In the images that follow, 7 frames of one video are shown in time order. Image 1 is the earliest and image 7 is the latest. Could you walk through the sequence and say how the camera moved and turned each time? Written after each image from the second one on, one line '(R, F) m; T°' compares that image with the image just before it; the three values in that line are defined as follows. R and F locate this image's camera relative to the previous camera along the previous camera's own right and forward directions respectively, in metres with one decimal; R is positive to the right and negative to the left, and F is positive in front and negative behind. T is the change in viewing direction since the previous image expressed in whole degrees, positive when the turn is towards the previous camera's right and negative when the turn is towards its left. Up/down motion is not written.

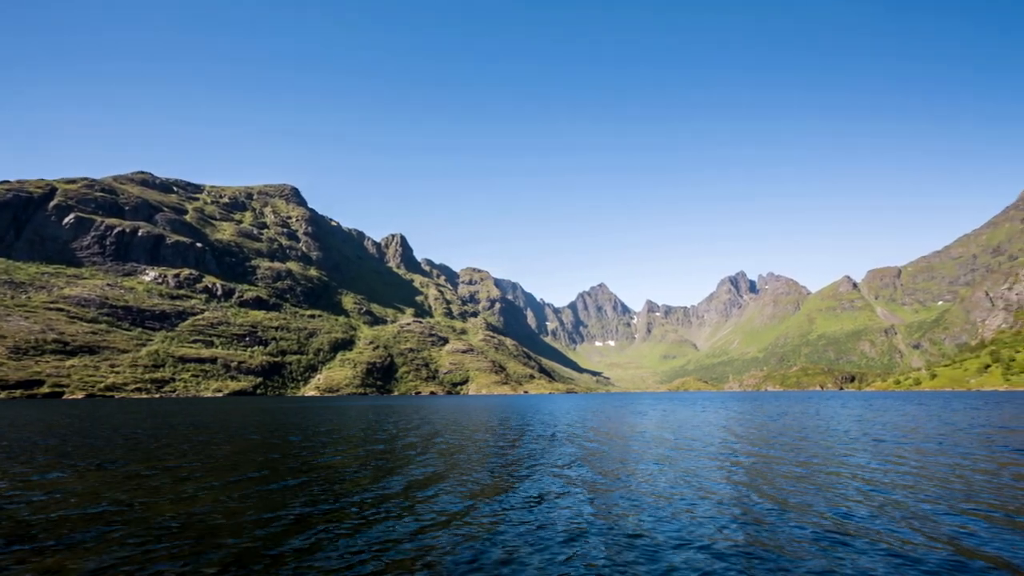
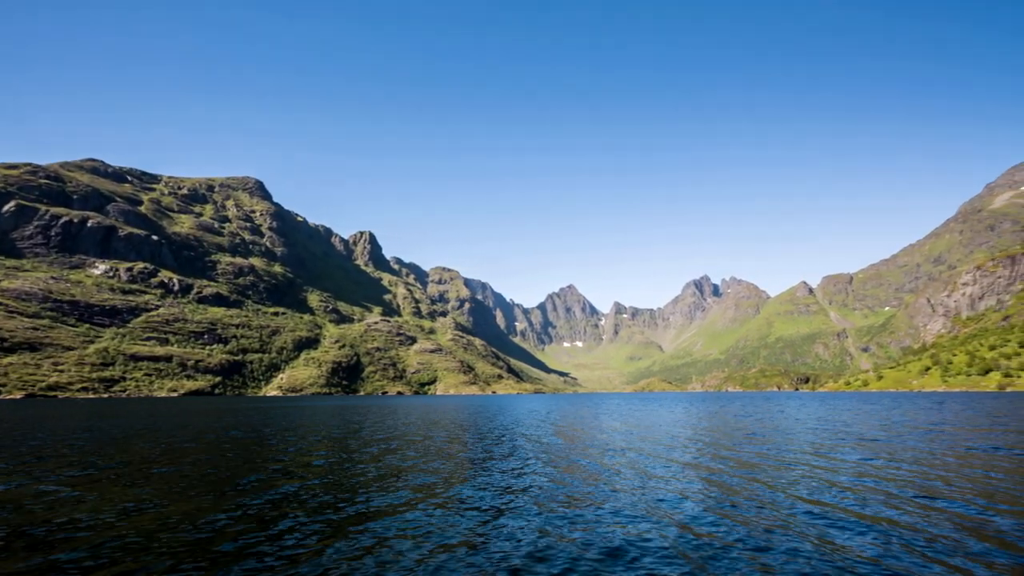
(-0.3, -2.4) m; +3°
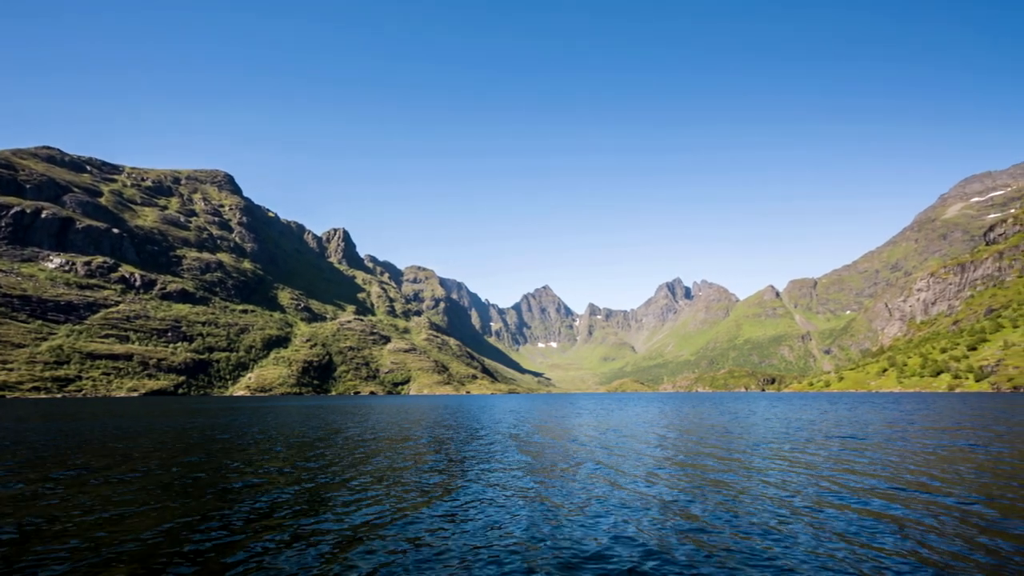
(-0.9, -2.7) m; +3°
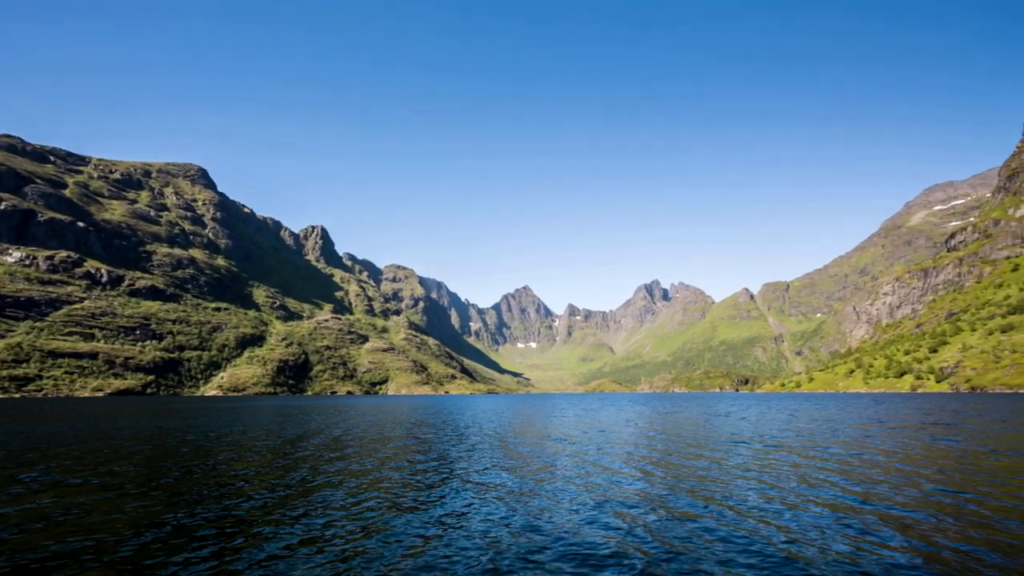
(-0.8, -2.1) m; +2°
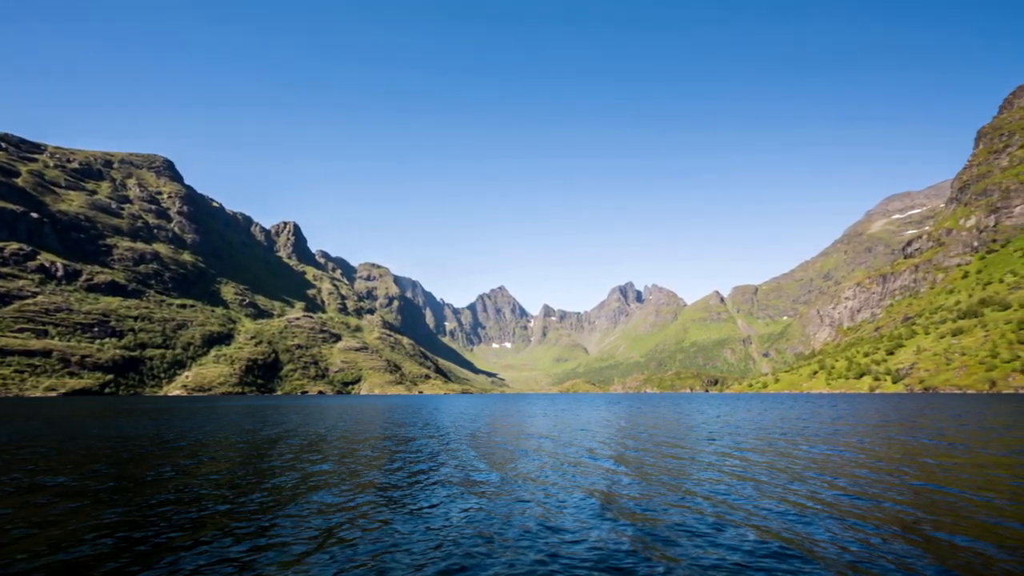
(-1.1, -2.6) m; +3°
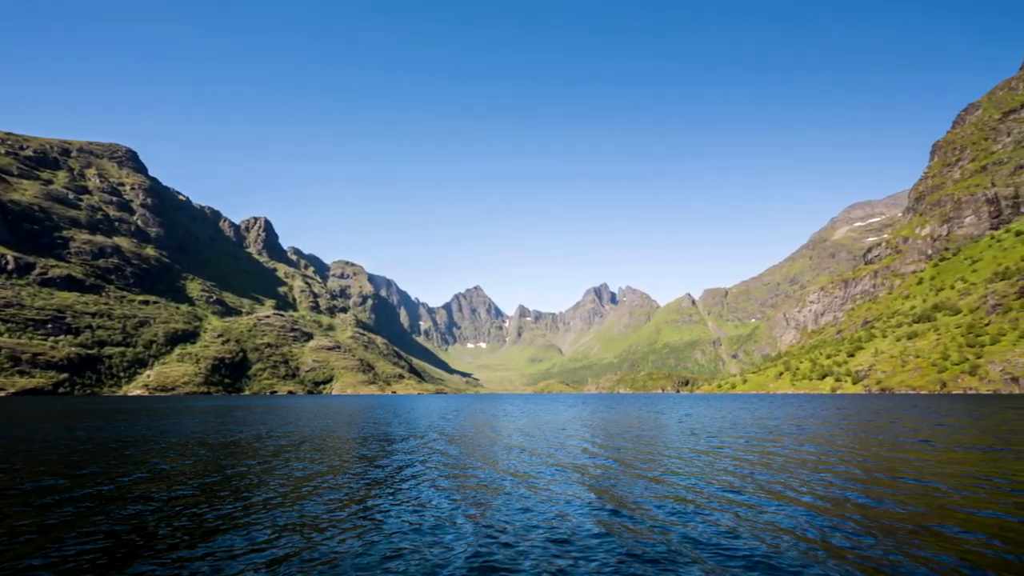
(-1.4, -2.9) m; +3°
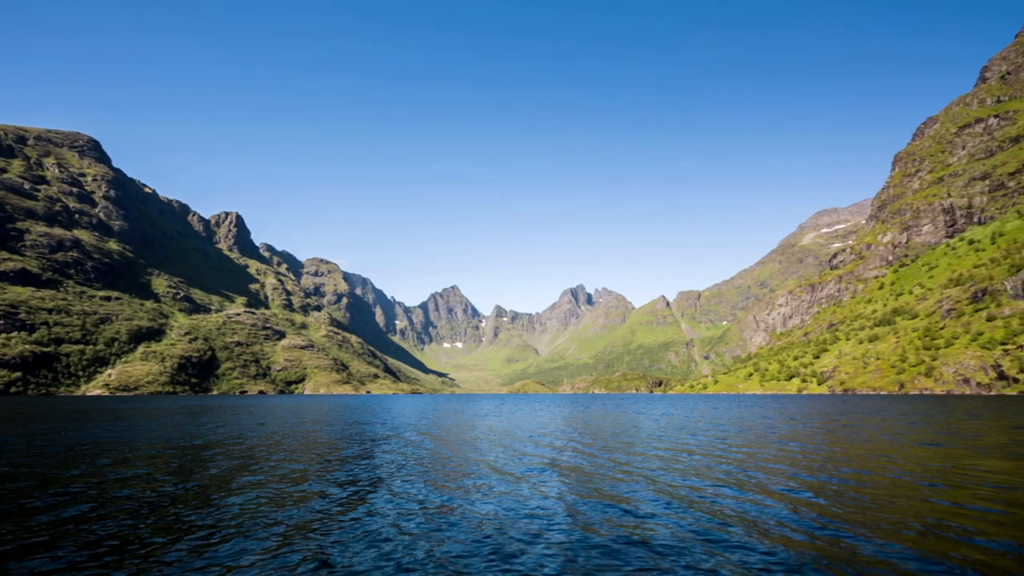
(-1.4, -2.6) m; +3°
